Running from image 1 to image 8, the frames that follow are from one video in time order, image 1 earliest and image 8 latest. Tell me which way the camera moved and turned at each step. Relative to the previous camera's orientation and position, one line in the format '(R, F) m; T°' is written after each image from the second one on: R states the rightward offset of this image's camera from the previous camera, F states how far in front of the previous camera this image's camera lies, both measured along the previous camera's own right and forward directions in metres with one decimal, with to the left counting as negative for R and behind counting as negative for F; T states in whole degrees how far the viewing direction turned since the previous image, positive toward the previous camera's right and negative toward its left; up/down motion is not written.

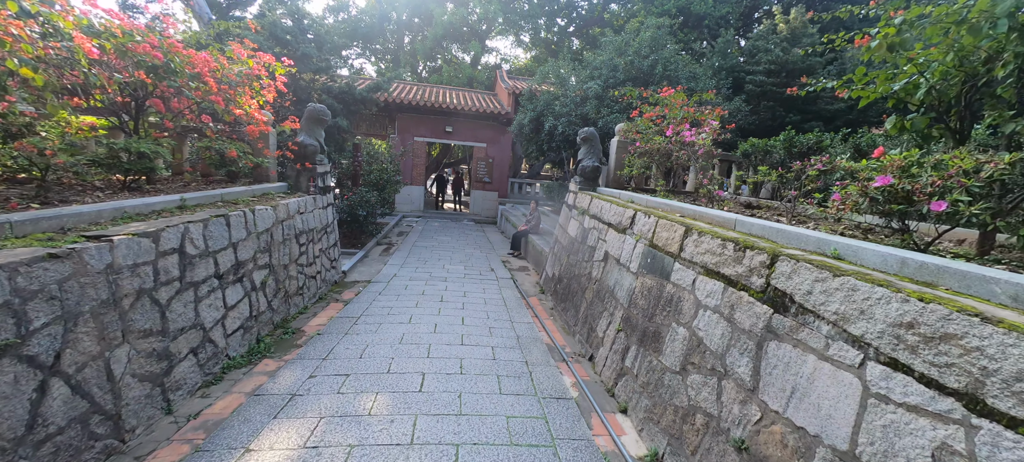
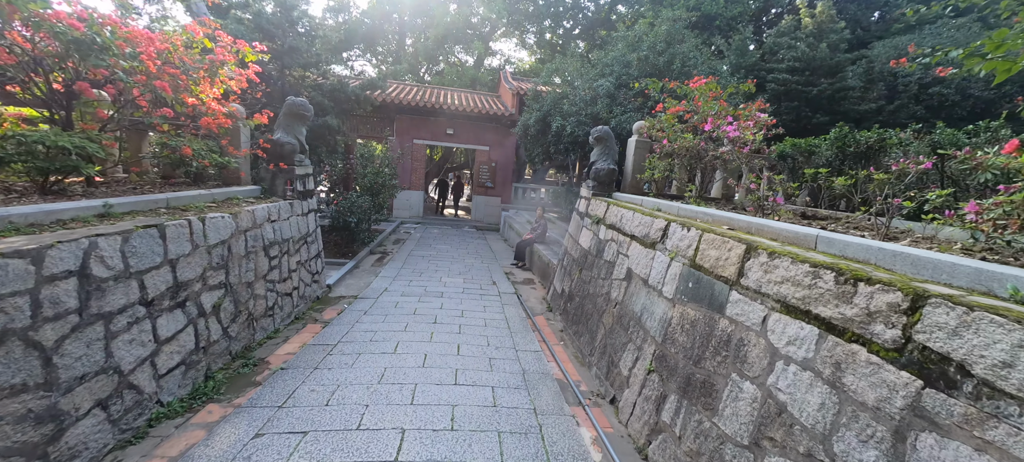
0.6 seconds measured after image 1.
(0.0, +0.7) m; 0°
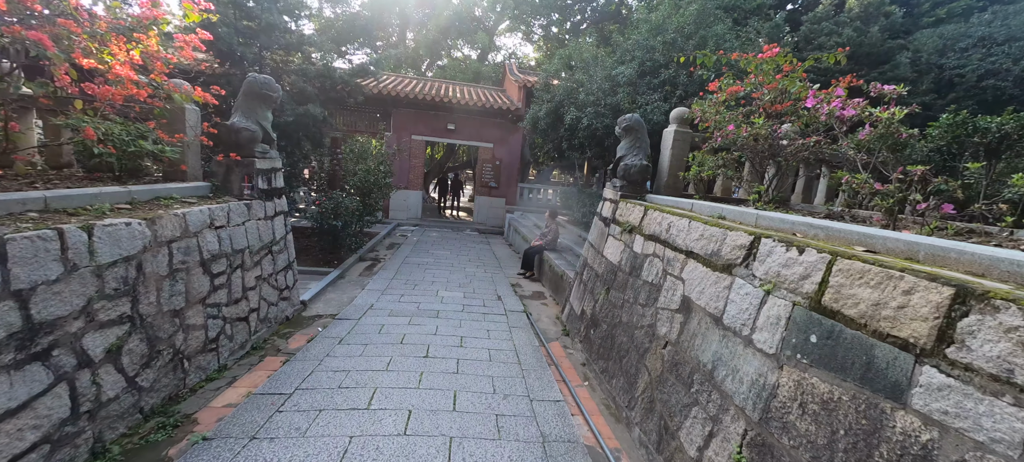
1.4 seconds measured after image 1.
(-0.1, +0.9) m; 0°
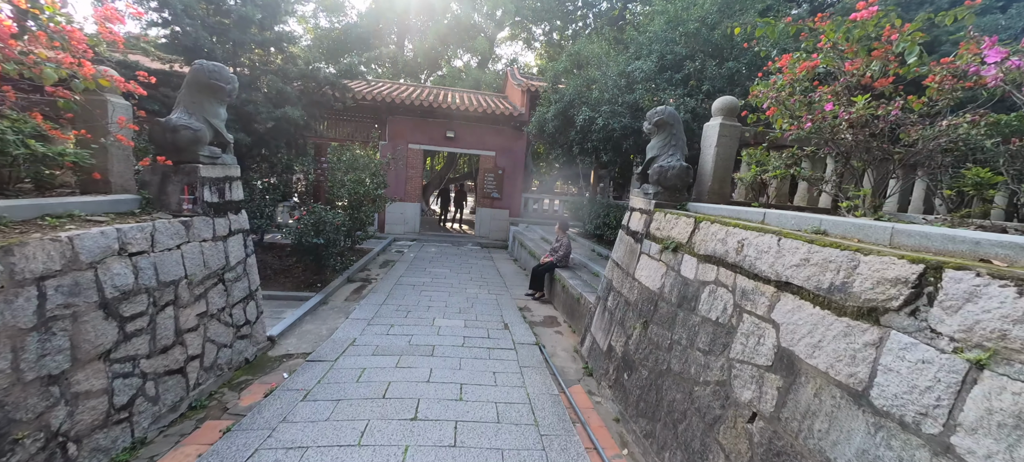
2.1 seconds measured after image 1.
(-0.1, +0.8) m; 0°
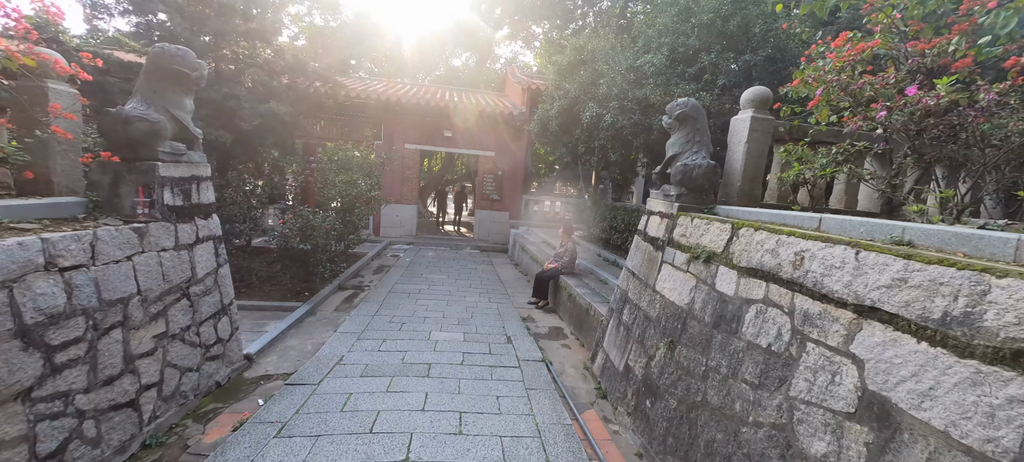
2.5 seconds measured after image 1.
(-0.1, +0.4) m; 0°
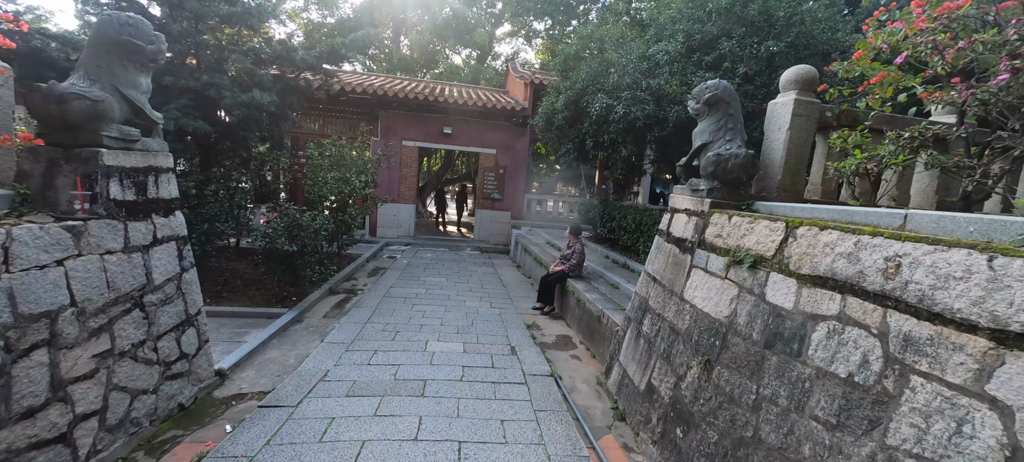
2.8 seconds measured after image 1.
(0.0, +0.4) m; 0°
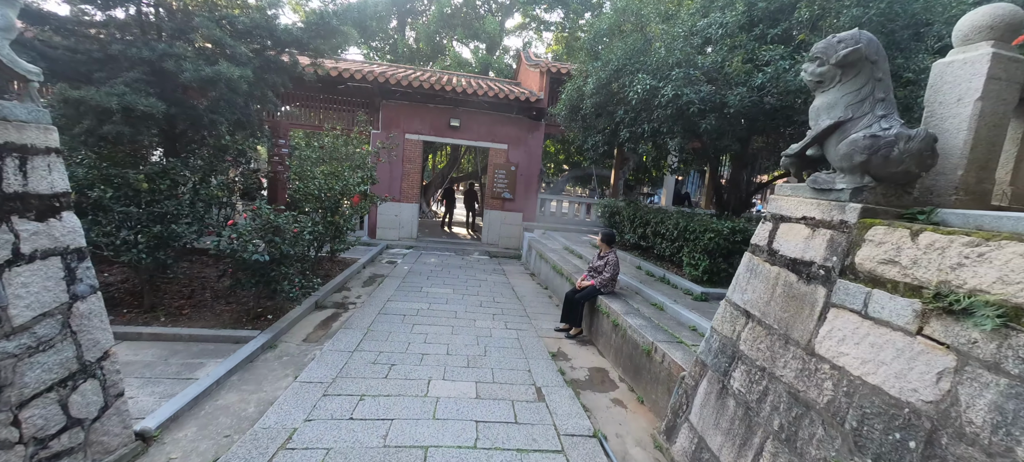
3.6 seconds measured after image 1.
(-0.2, +0.9) m; -1°
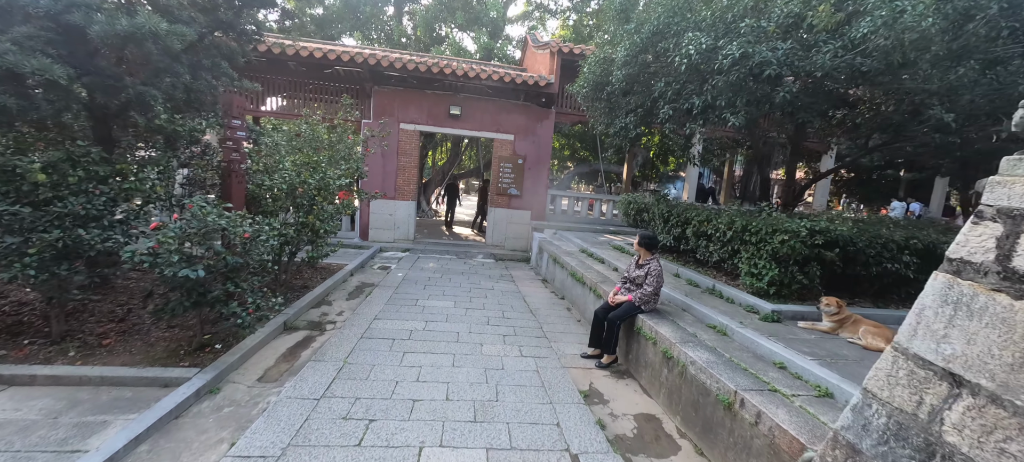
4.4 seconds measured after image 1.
(-0.1, +0.9) m; 0°
